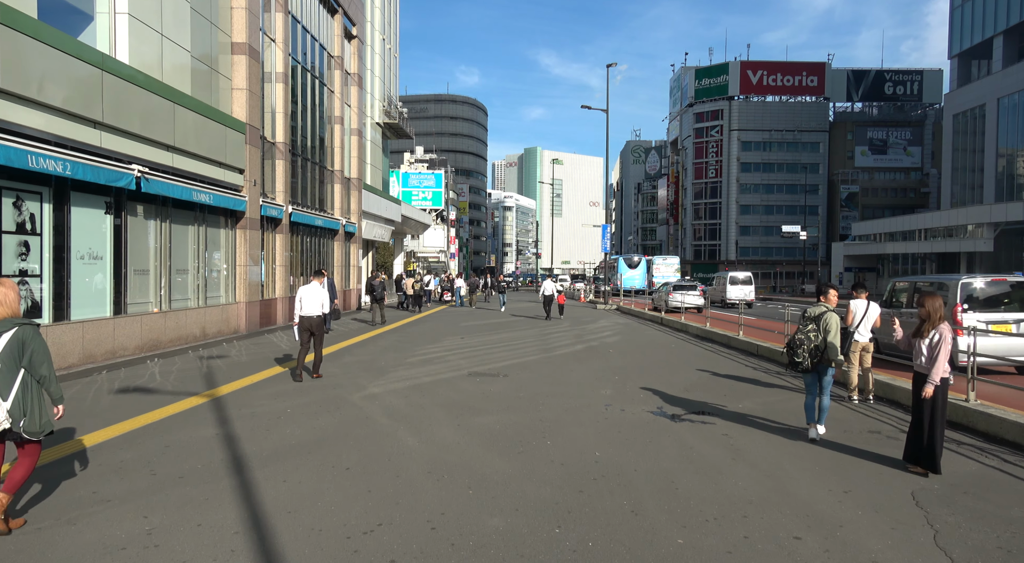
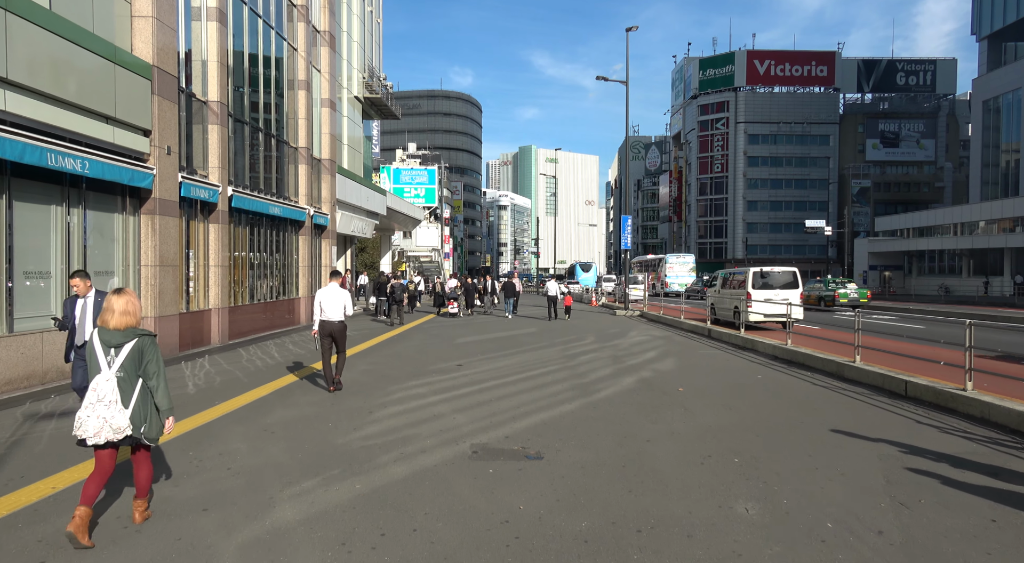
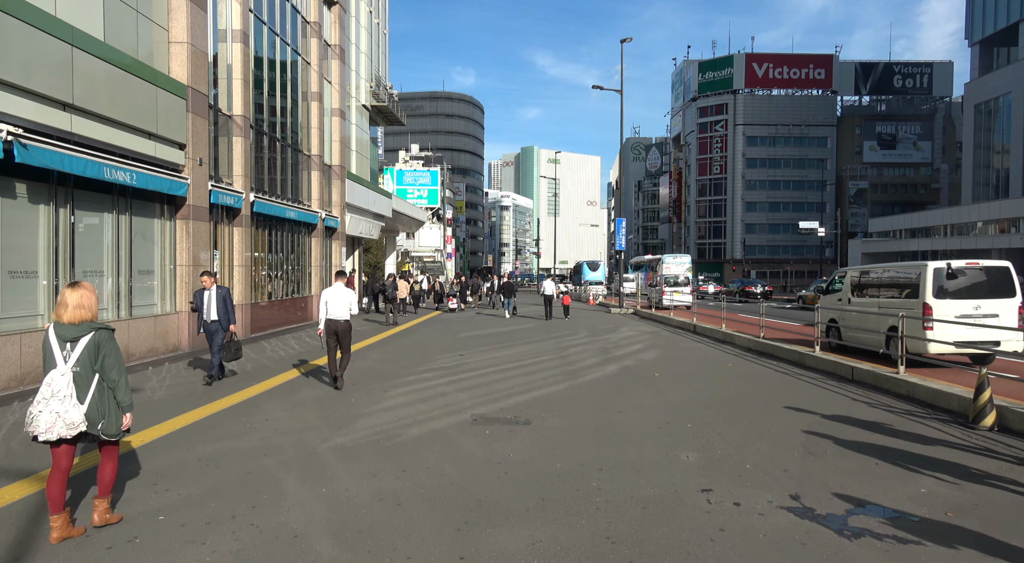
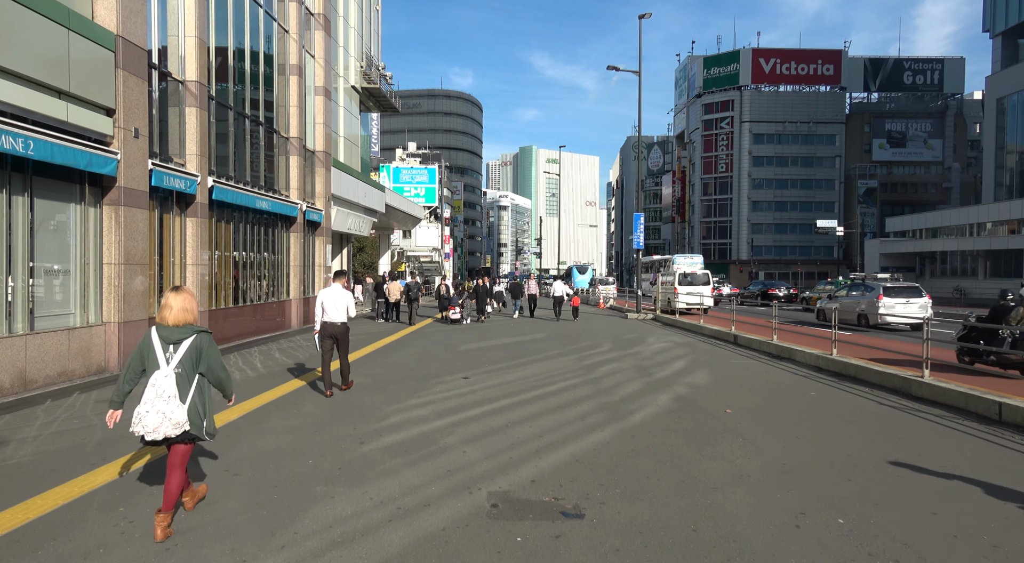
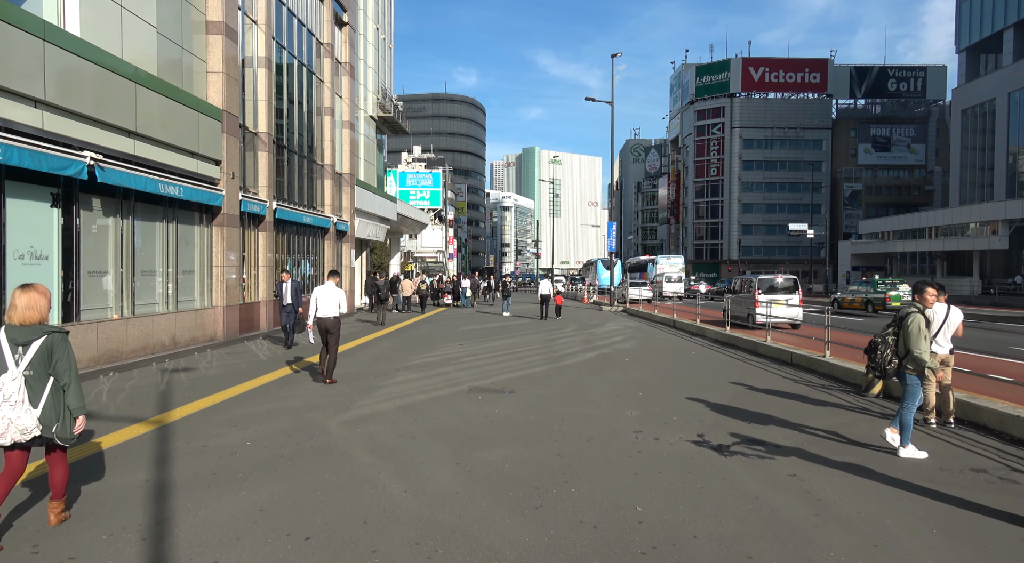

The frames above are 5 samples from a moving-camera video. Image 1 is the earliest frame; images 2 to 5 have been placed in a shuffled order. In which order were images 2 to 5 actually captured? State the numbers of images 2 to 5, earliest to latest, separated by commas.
5, 3, 2, 4
